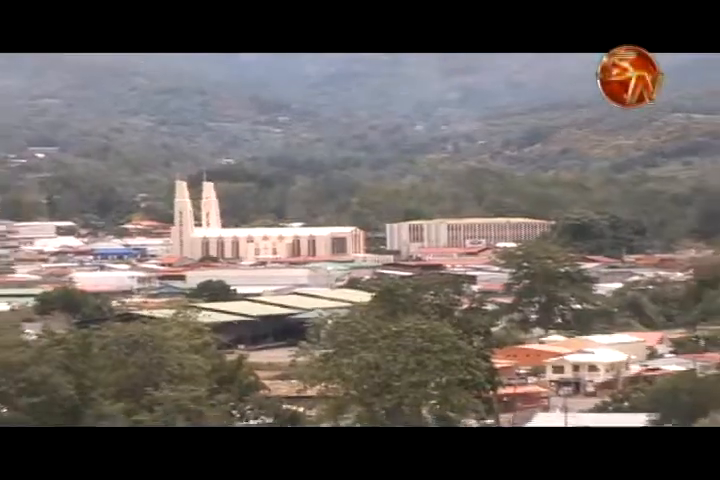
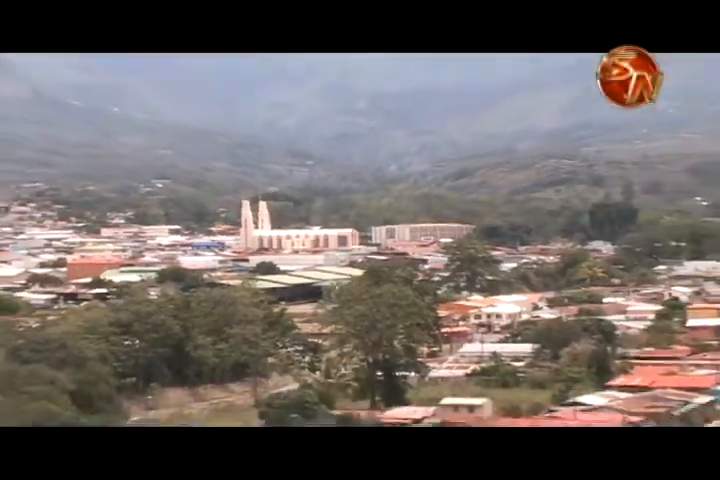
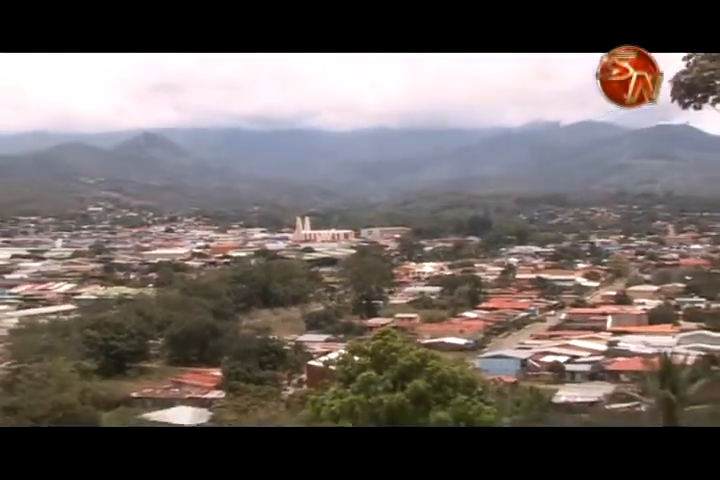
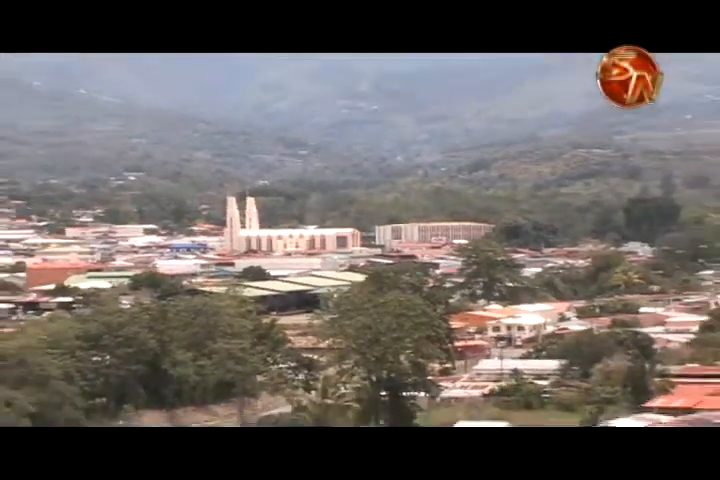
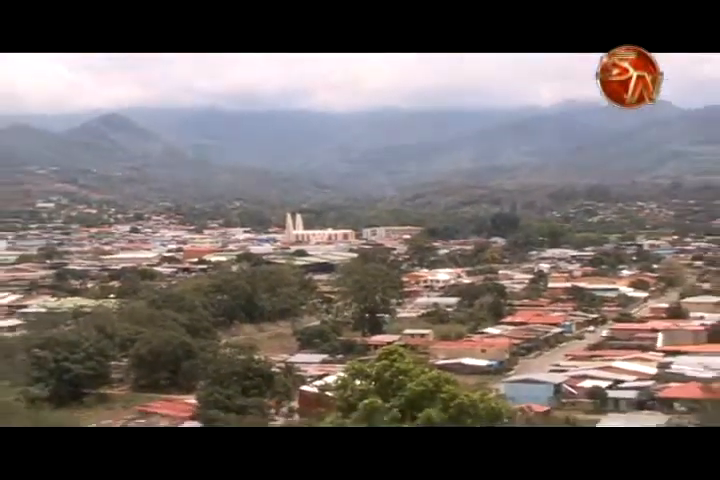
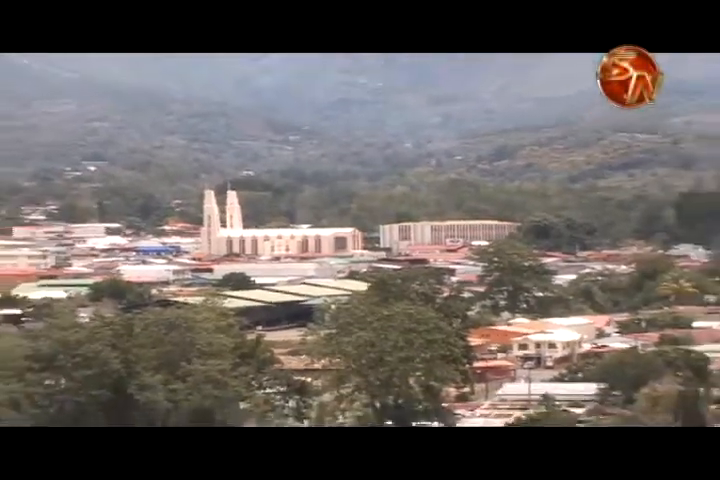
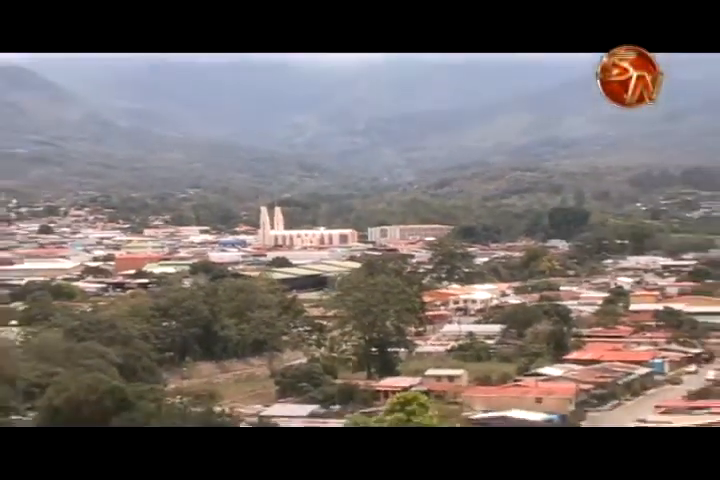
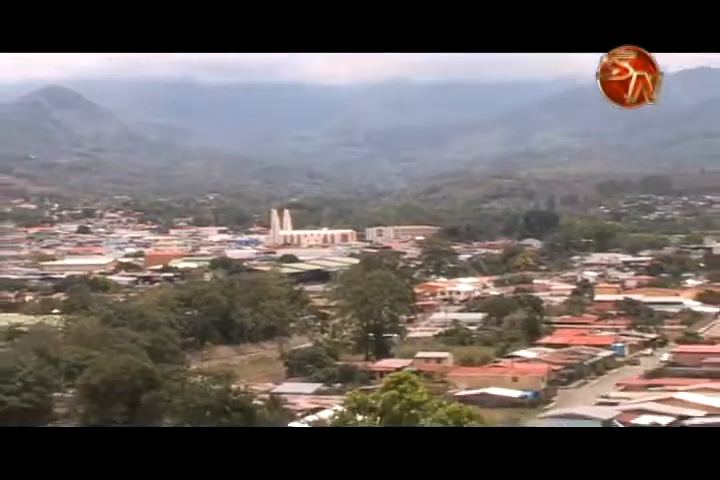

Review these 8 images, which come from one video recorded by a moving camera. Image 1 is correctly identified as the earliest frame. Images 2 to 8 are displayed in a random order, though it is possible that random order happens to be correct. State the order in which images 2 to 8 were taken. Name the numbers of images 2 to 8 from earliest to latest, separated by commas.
6, 4, 2, 7, 8, 5, 3
